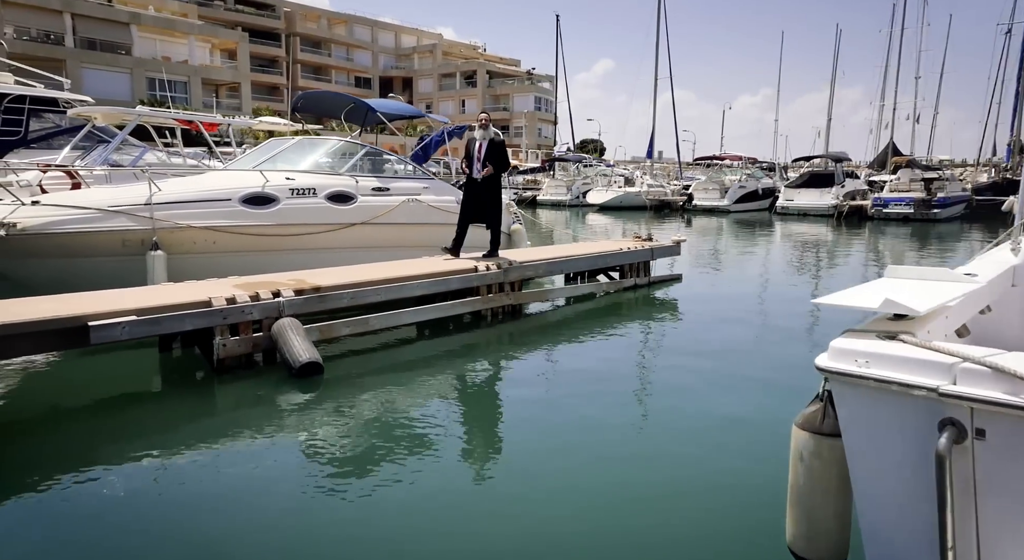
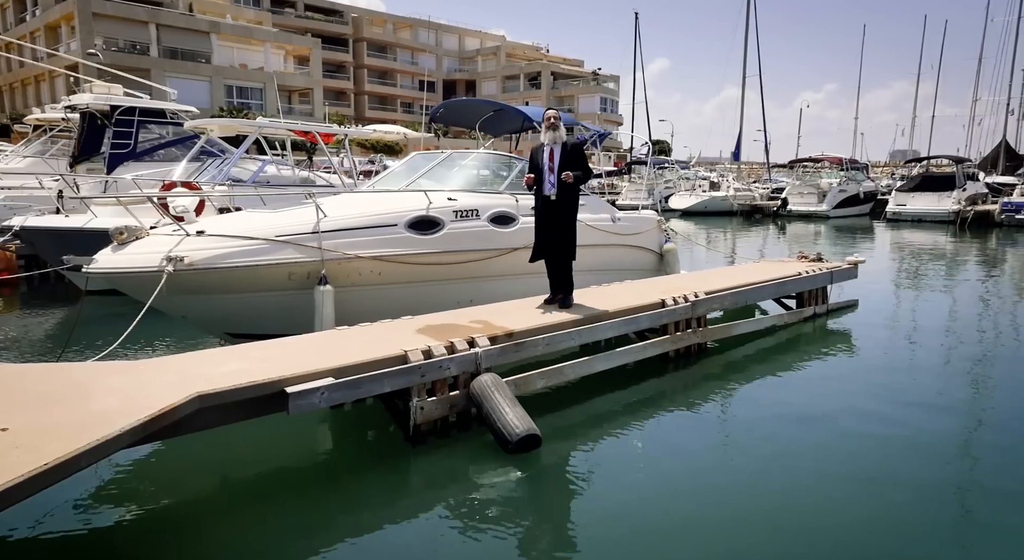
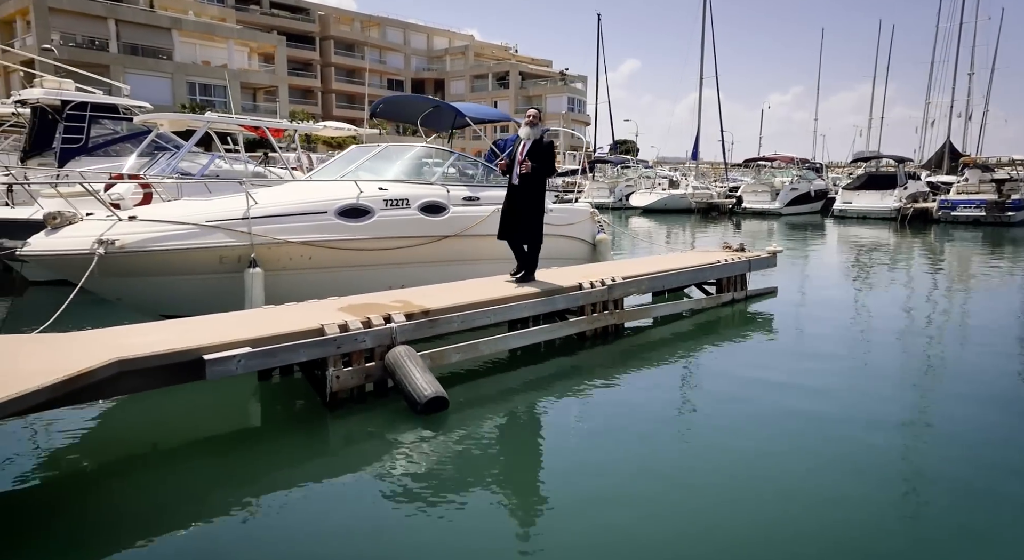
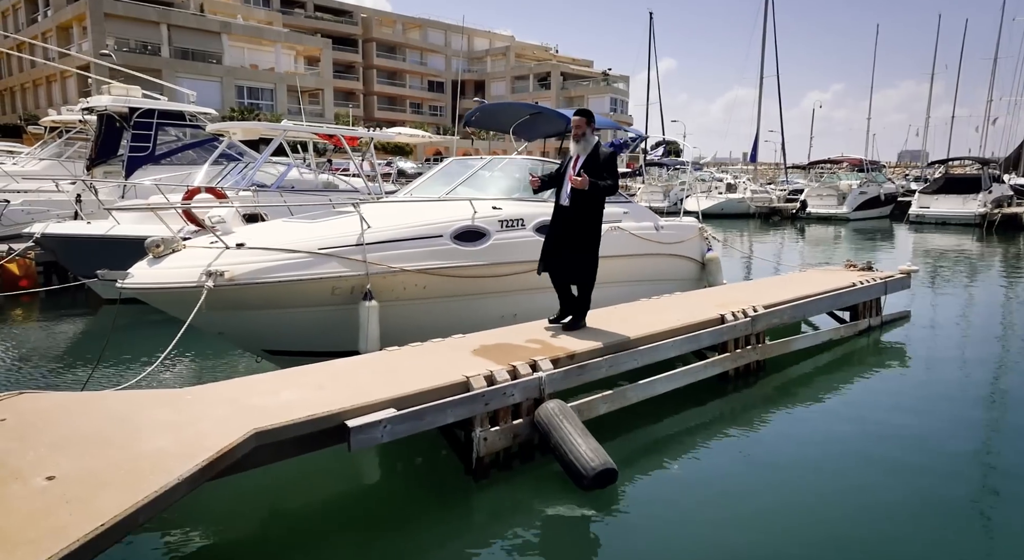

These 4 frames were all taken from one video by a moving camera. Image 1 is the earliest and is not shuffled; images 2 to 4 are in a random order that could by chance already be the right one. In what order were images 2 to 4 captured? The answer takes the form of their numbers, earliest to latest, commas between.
3, 2, 4
